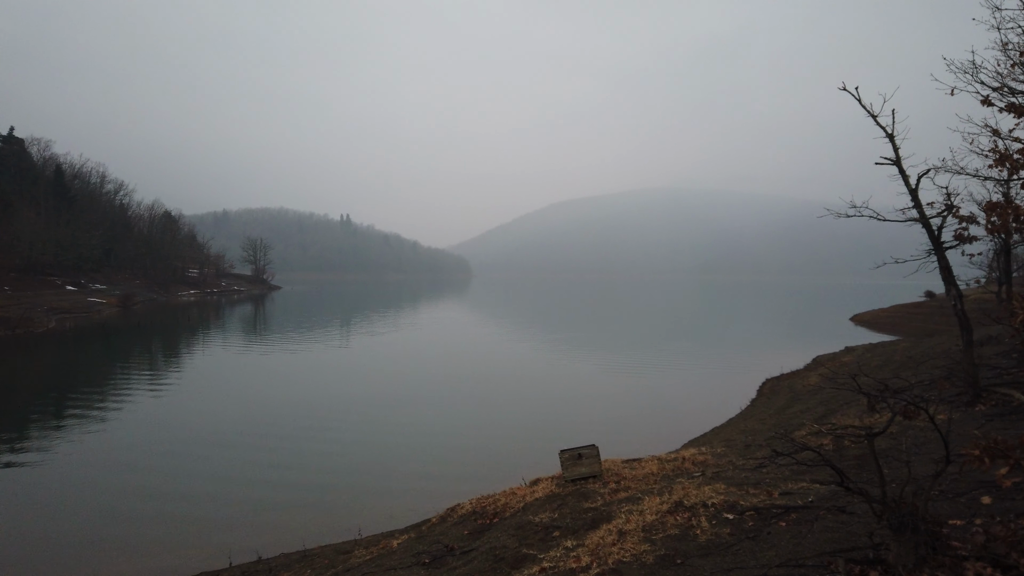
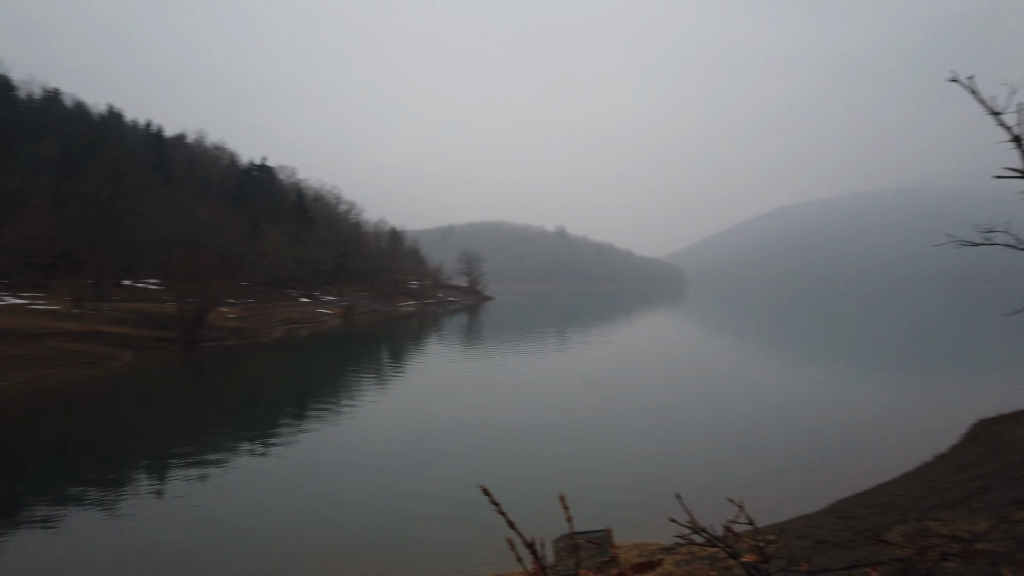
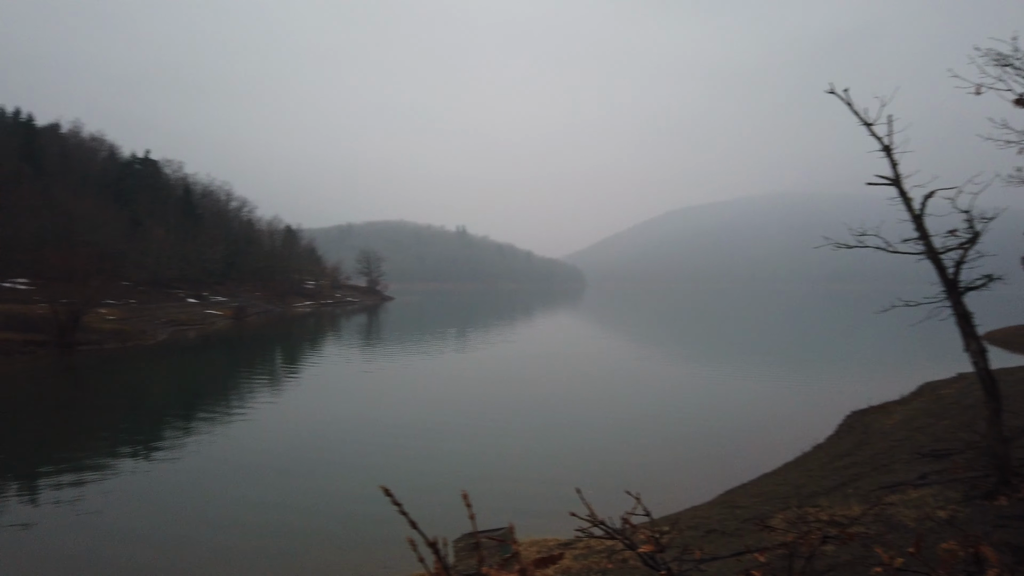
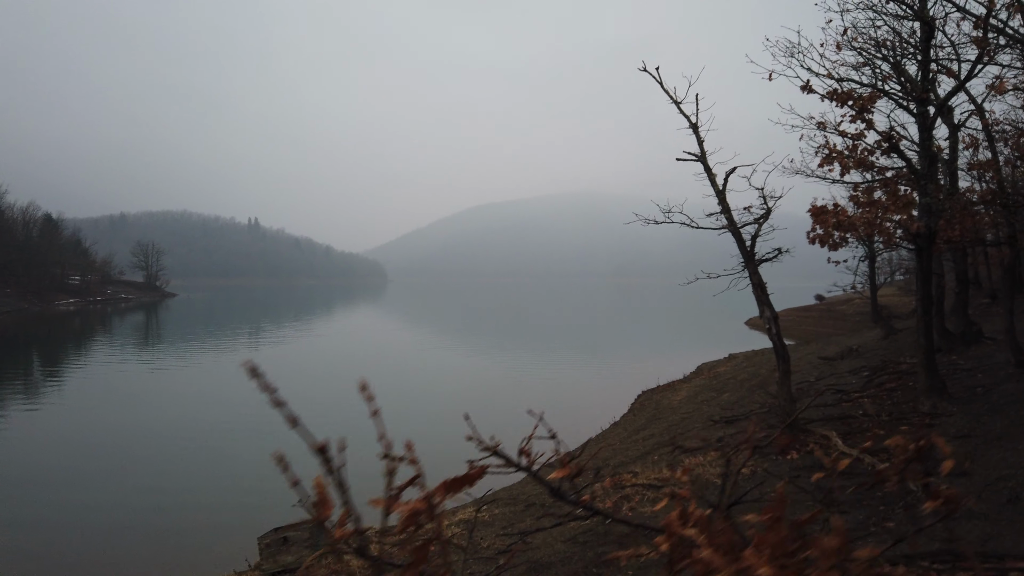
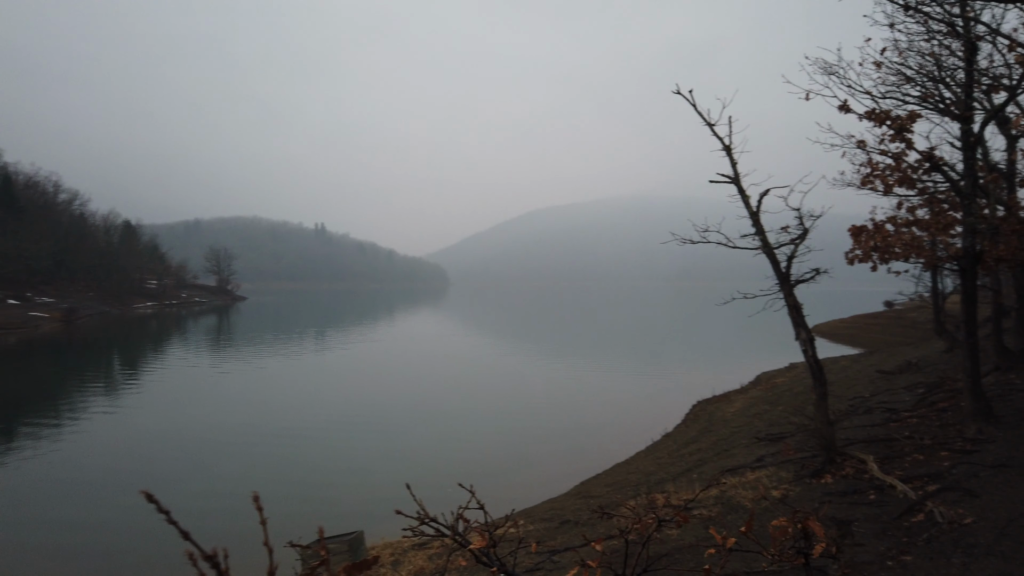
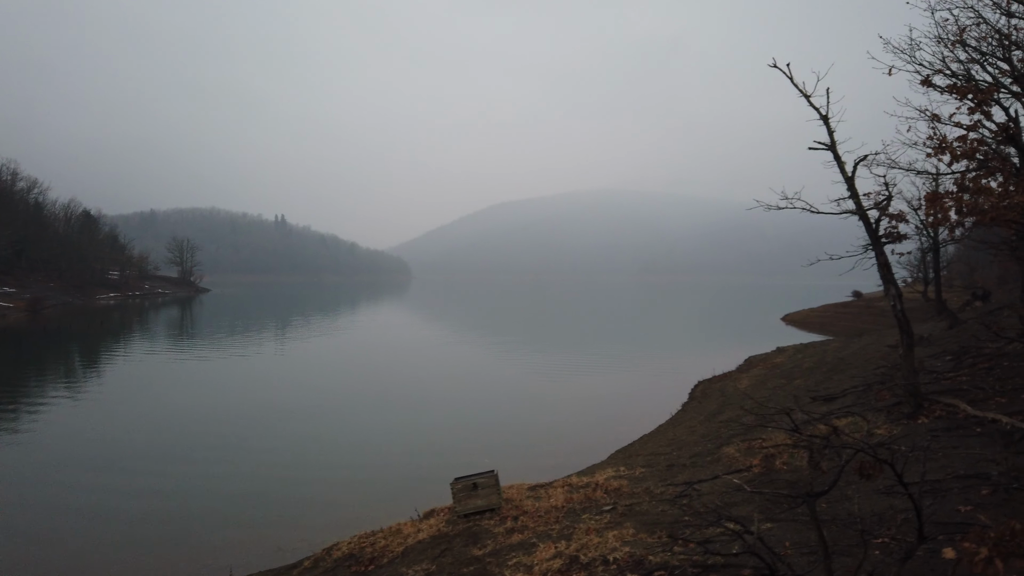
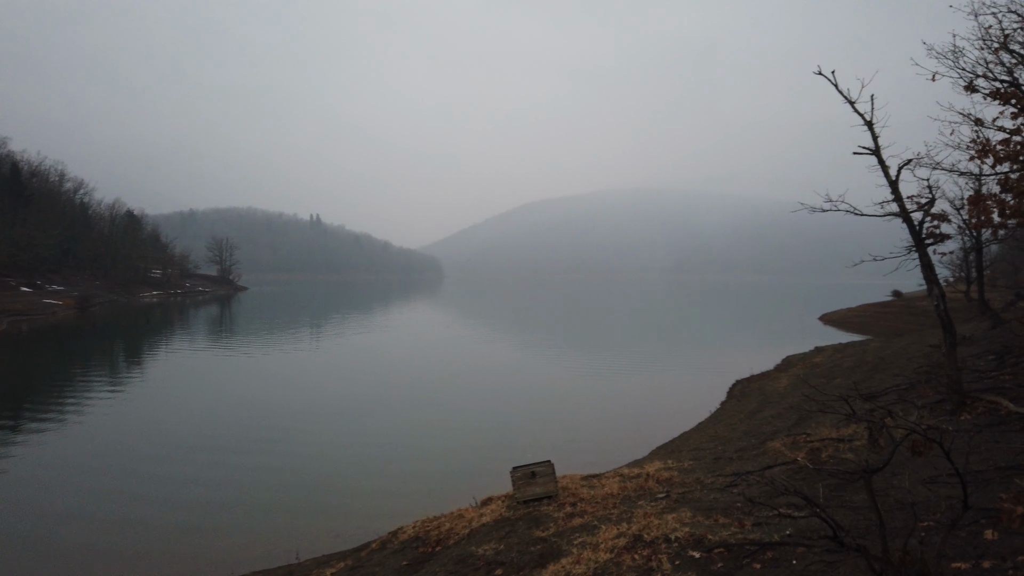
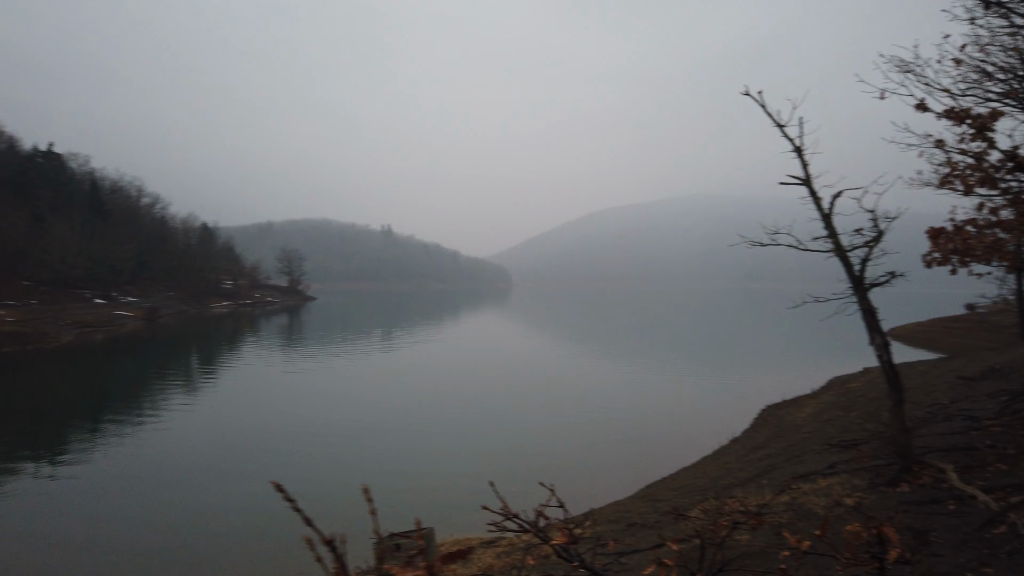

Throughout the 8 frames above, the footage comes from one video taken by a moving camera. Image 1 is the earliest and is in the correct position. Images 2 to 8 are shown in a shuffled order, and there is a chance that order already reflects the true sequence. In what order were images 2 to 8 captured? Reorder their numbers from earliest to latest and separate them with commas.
7, 6, 4, 5, 8, 3, 2
